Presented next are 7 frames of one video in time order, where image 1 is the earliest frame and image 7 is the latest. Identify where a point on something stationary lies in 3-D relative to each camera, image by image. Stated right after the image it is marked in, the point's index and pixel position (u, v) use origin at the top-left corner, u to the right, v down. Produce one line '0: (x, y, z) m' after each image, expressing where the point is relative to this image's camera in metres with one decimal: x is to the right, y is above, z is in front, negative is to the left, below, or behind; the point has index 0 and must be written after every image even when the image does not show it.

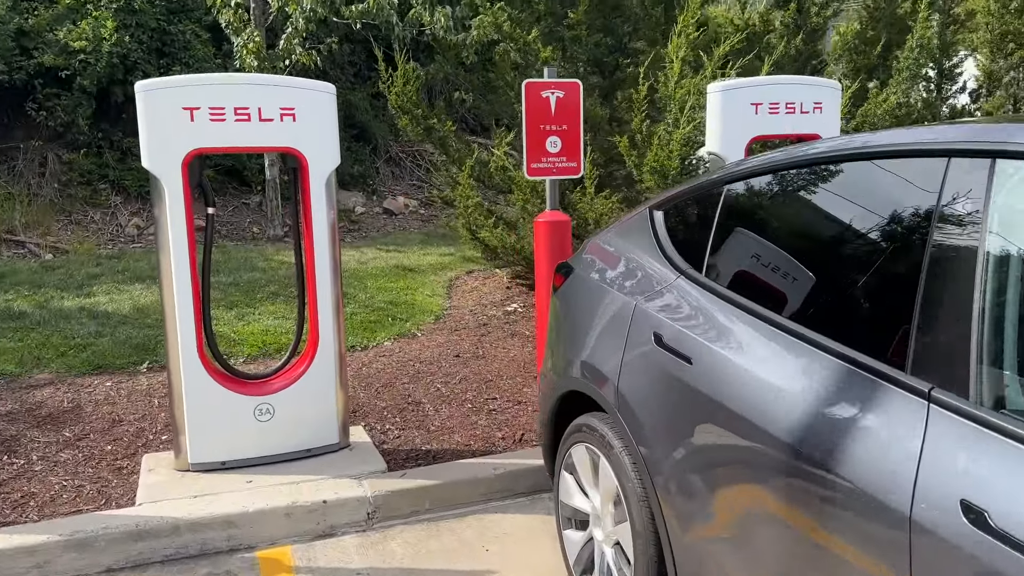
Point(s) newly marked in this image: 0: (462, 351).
0: (-0.4, -0.6, +6.9) m
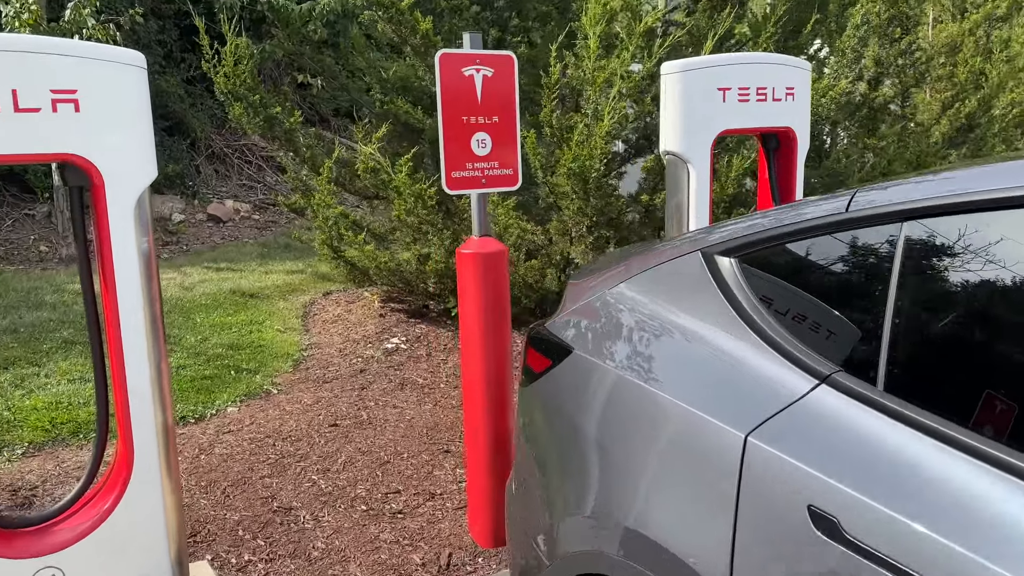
0: (-1.1, -0.8, +5.2) m
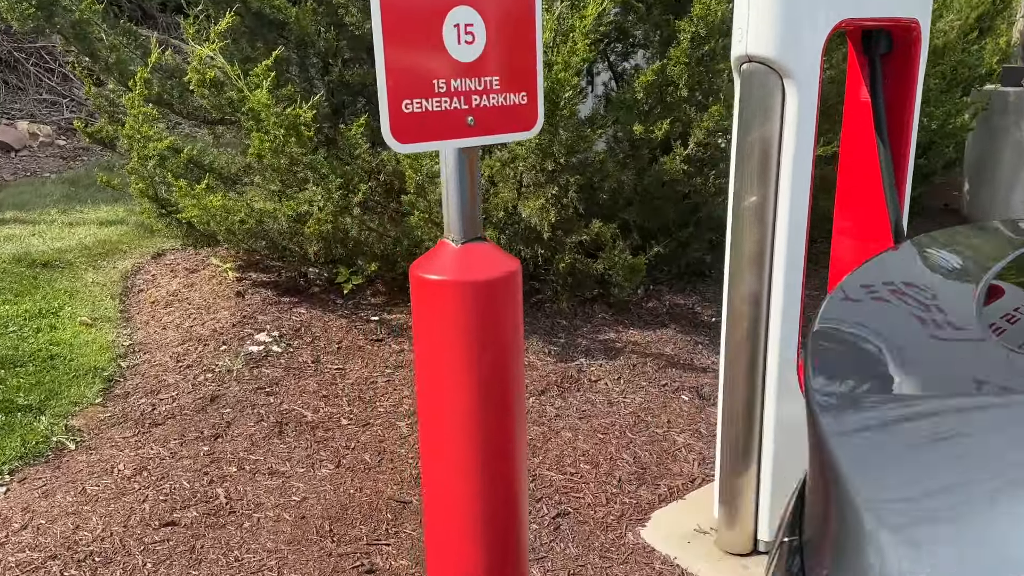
0: (-1.3, -0.8, +3.2) m
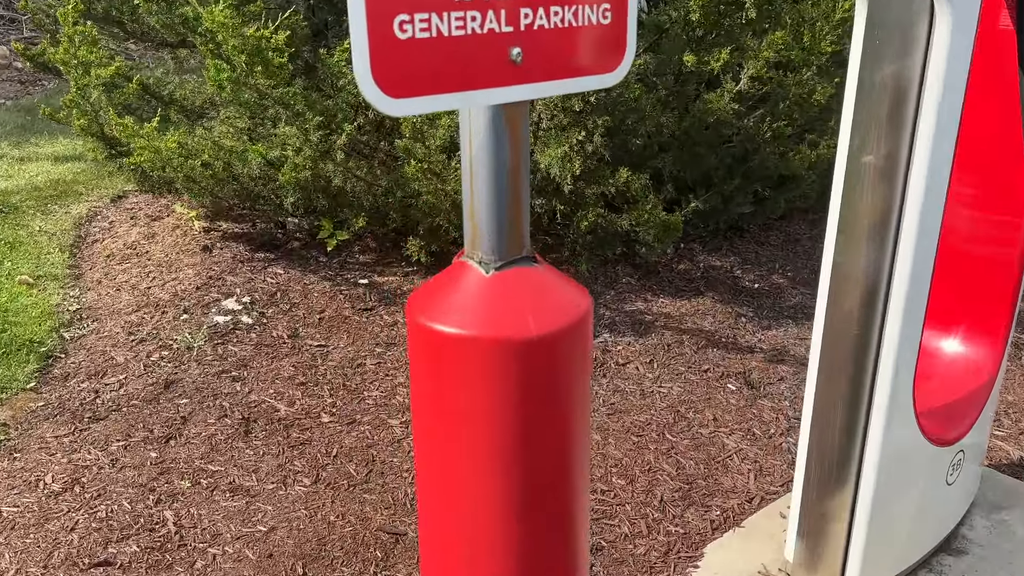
0: (-1.2, -0.8, +2.6) m
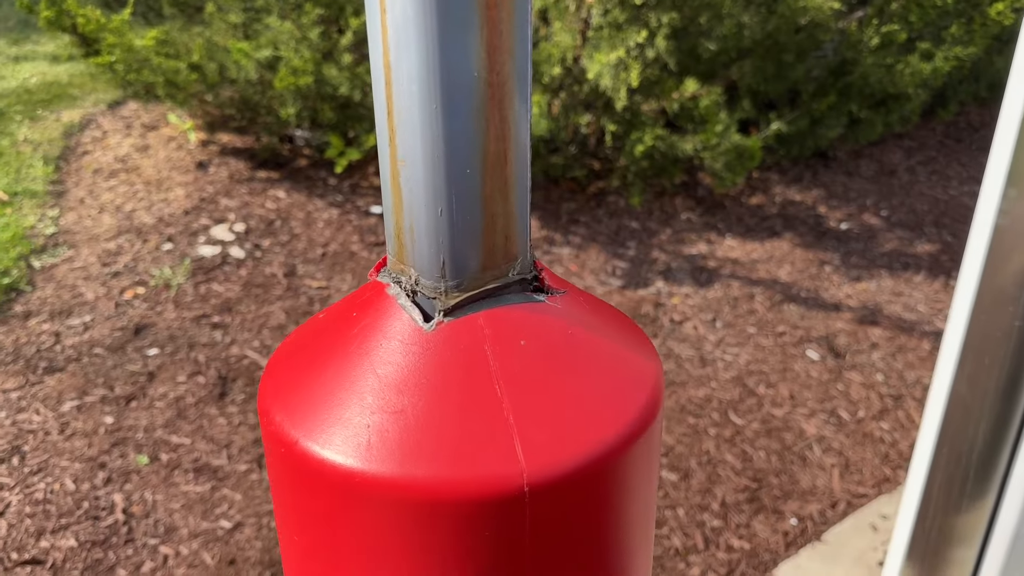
0: (-1.2, -0.6, +2.1) m
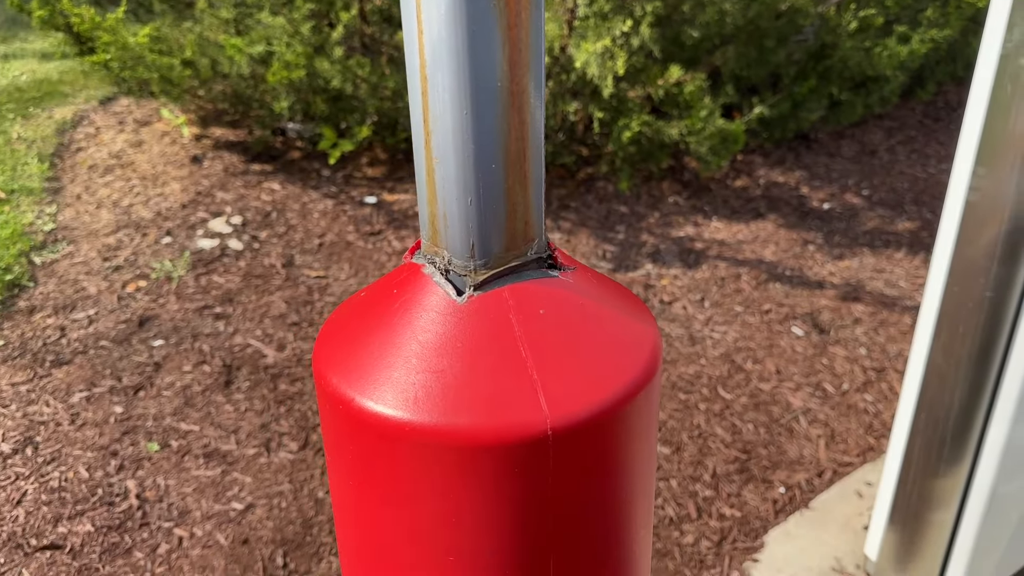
0: (-1.2, -0.6, +2.2) m
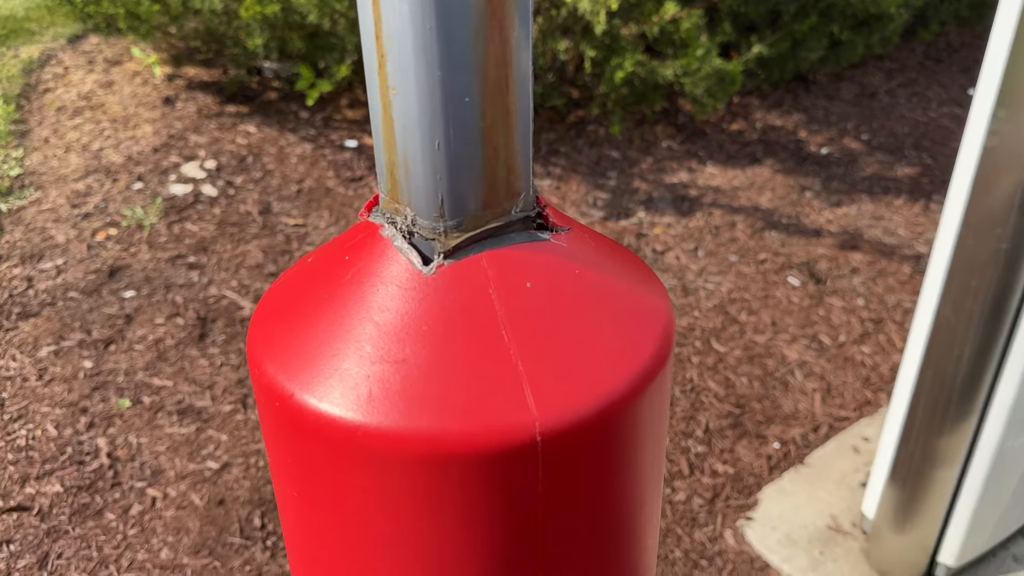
0: (-1.2, -0.5, +2.1) m
